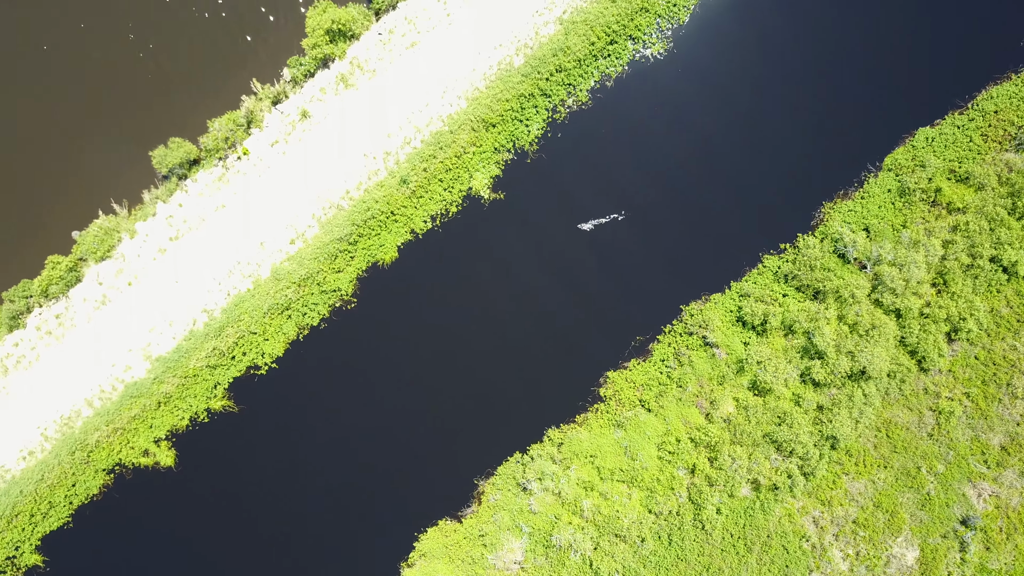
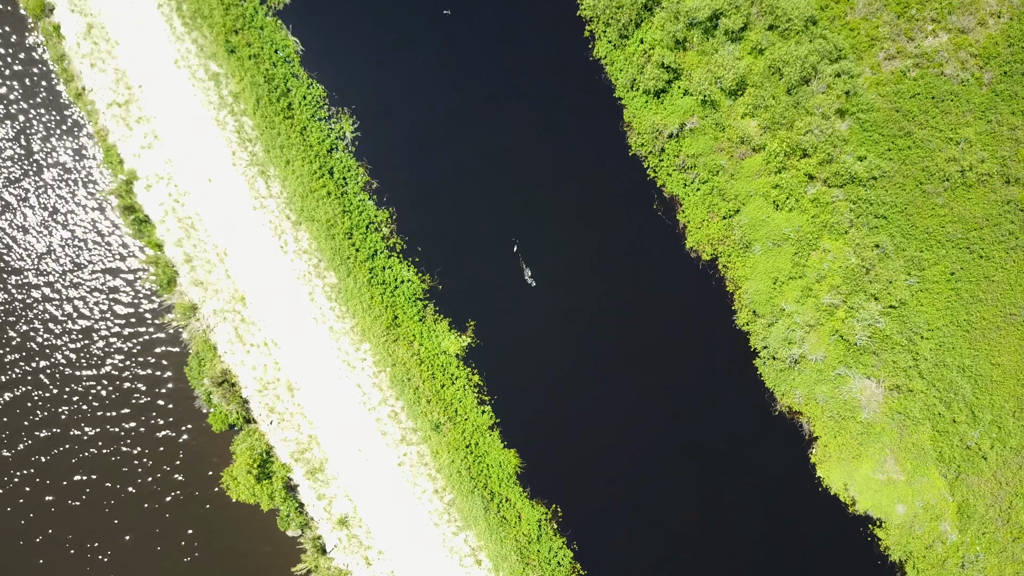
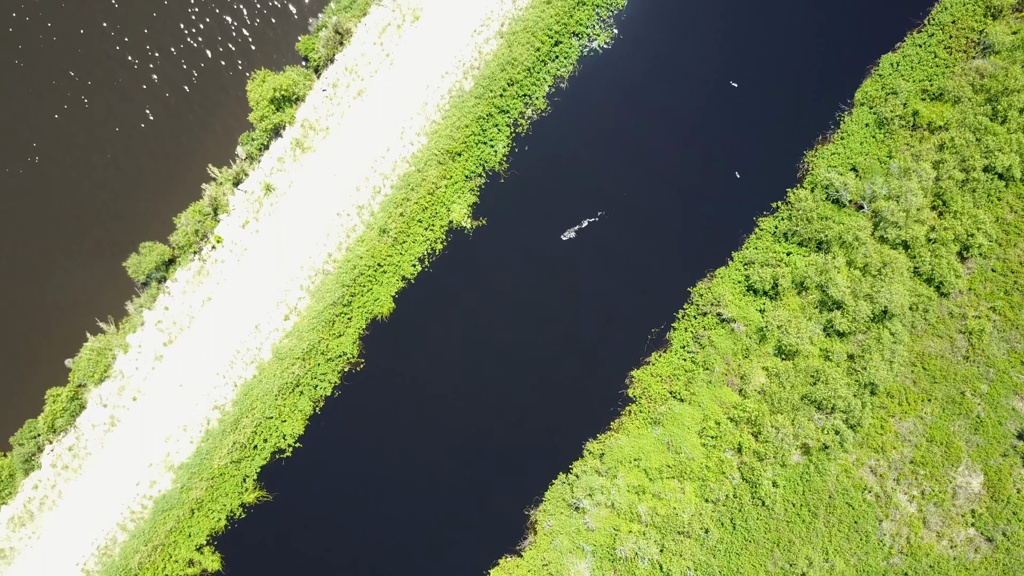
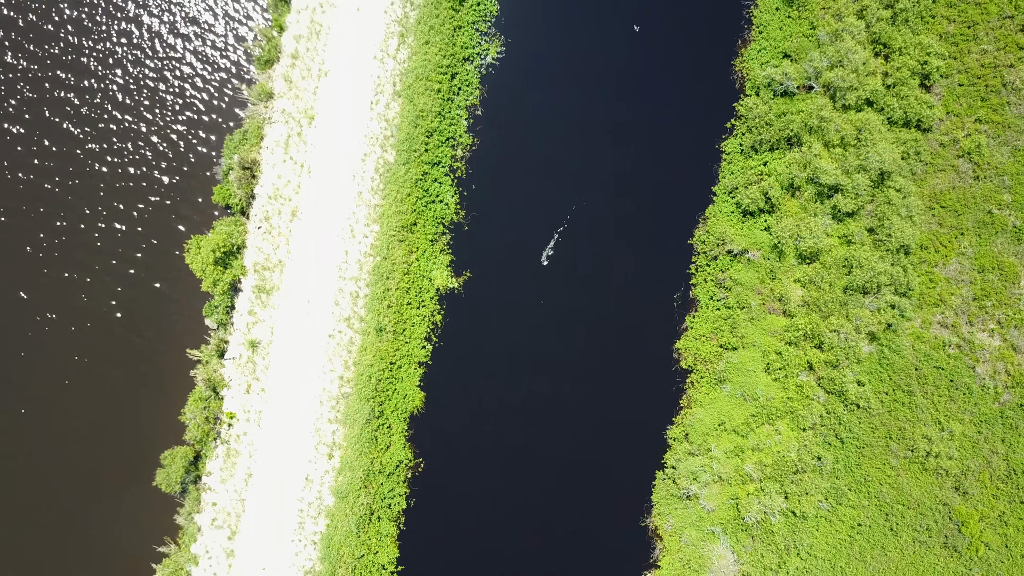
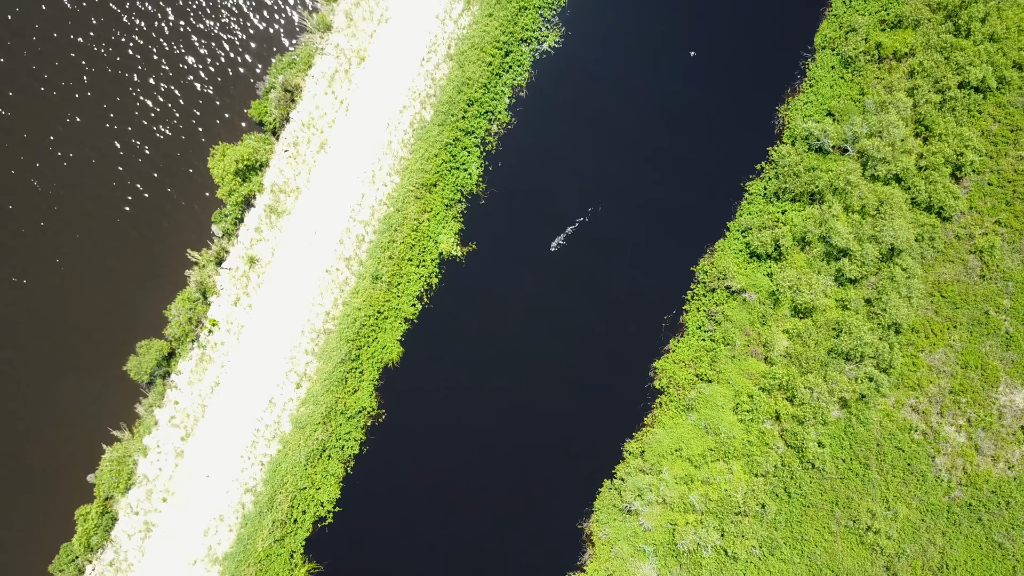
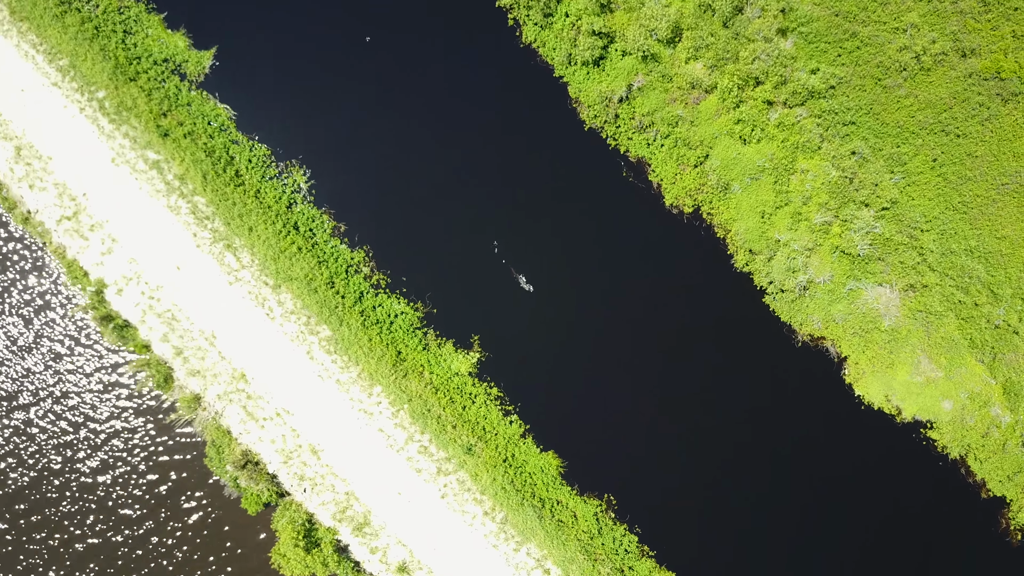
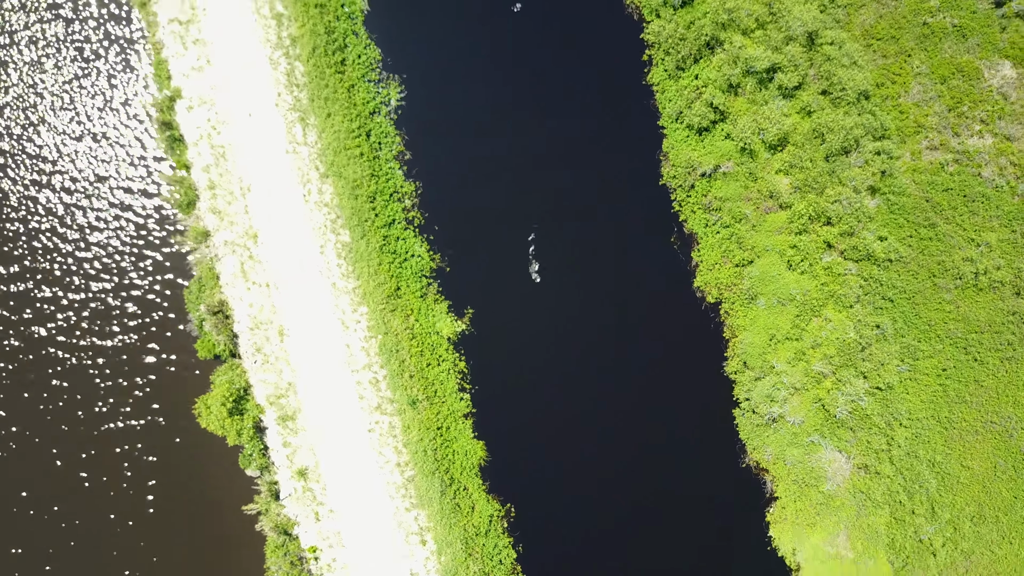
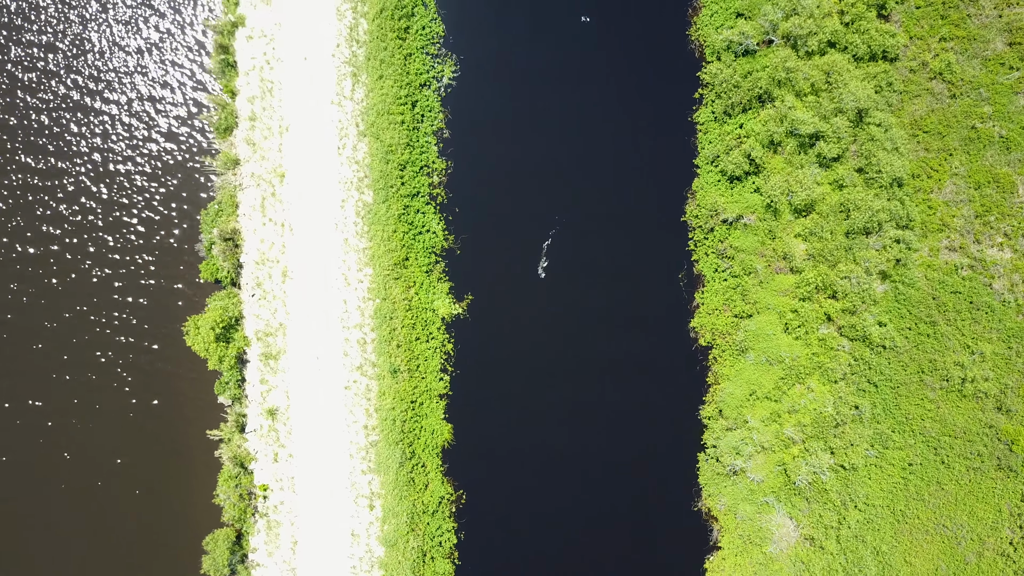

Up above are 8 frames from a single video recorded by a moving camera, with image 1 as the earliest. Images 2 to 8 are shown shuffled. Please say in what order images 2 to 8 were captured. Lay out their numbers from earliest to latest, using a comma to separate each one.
3, 5, 4, 8, 7, 2, 6
